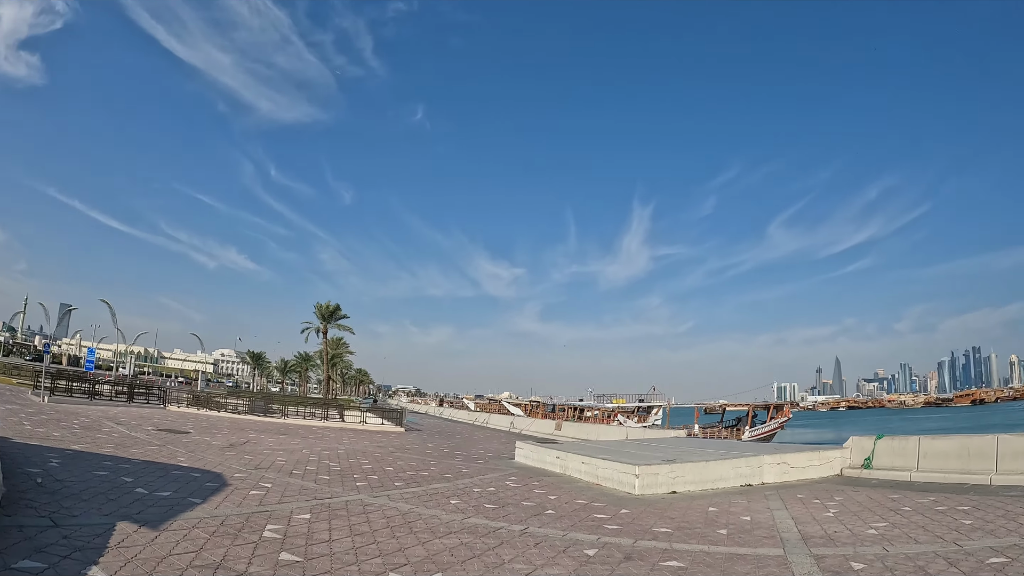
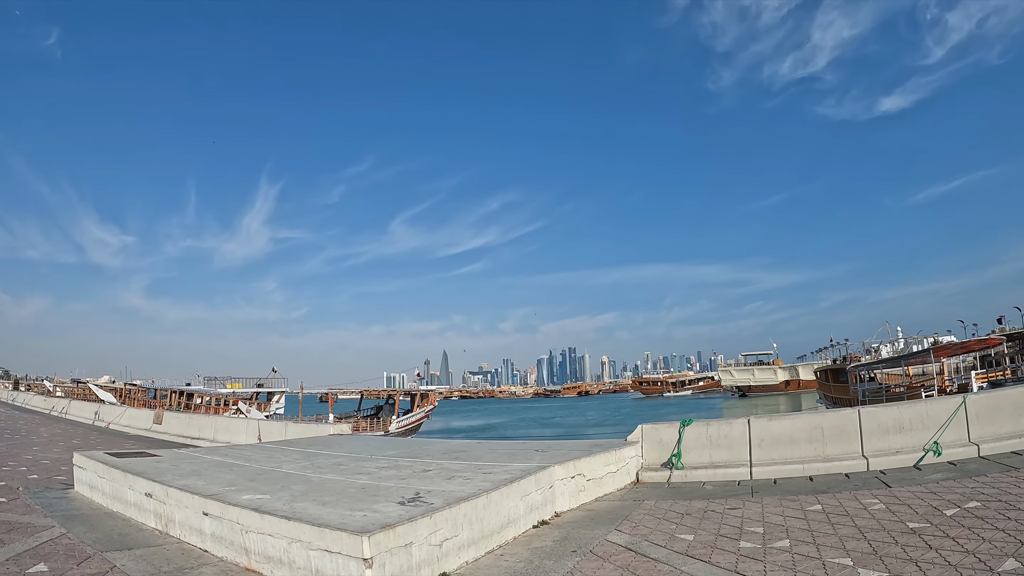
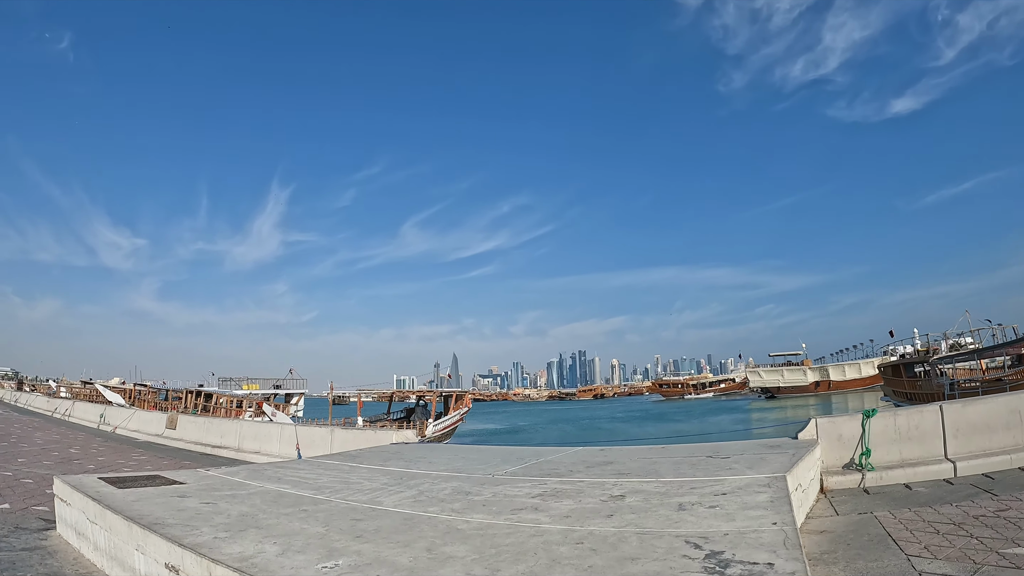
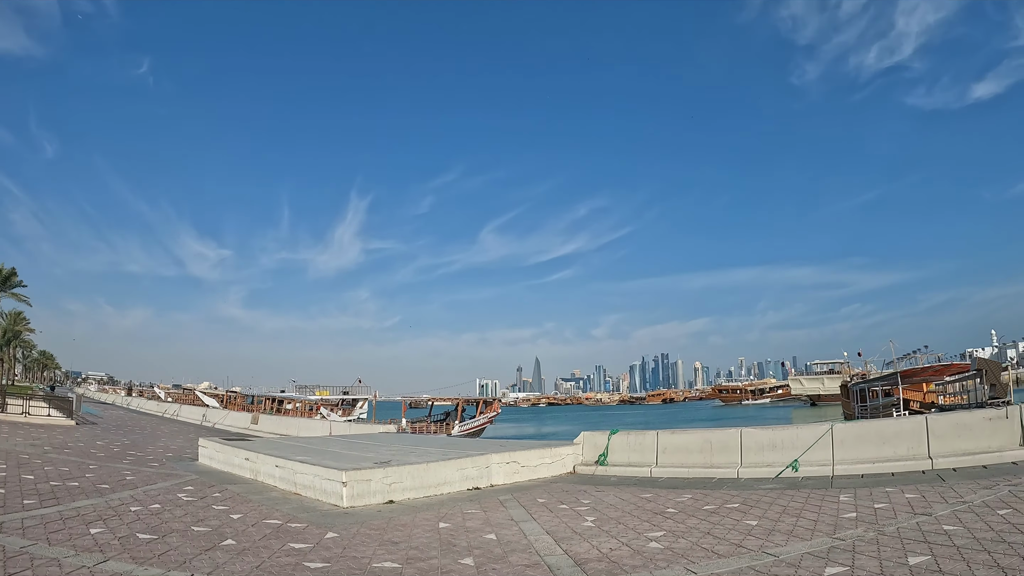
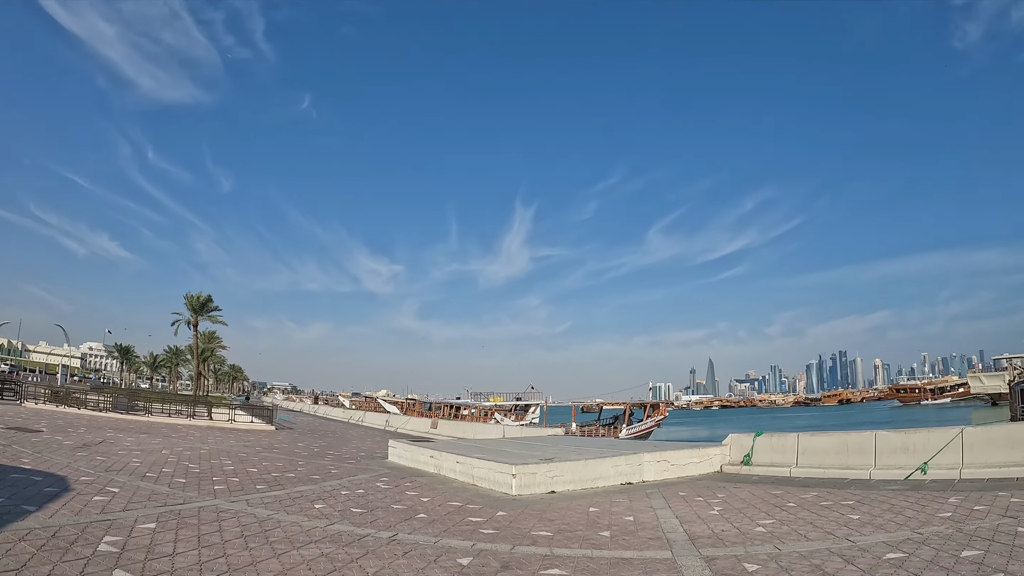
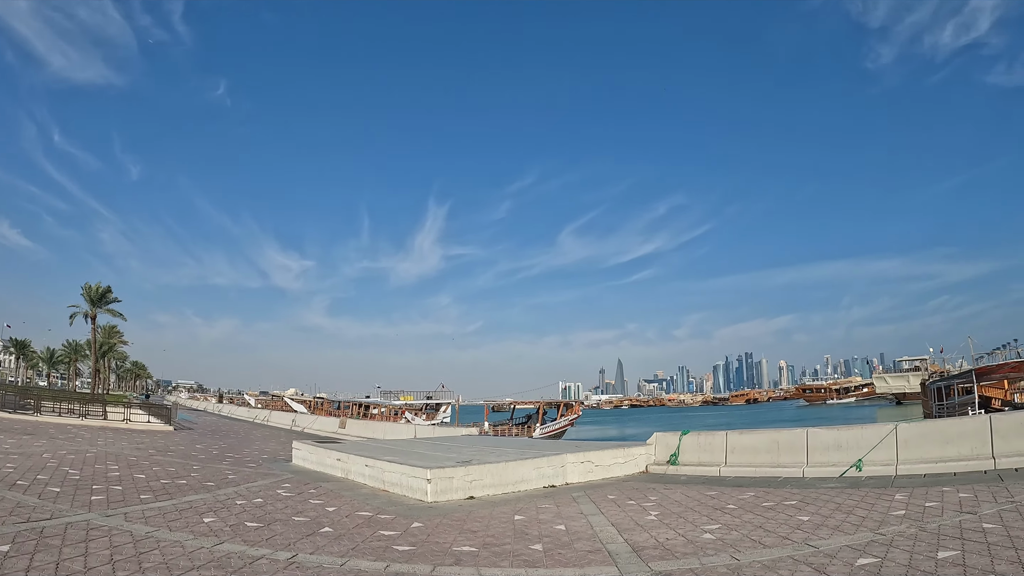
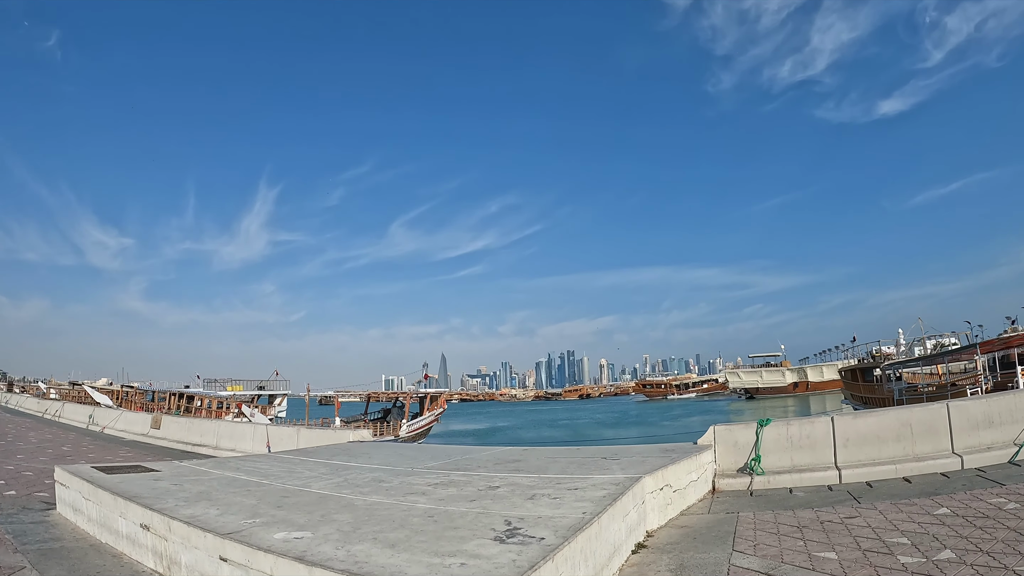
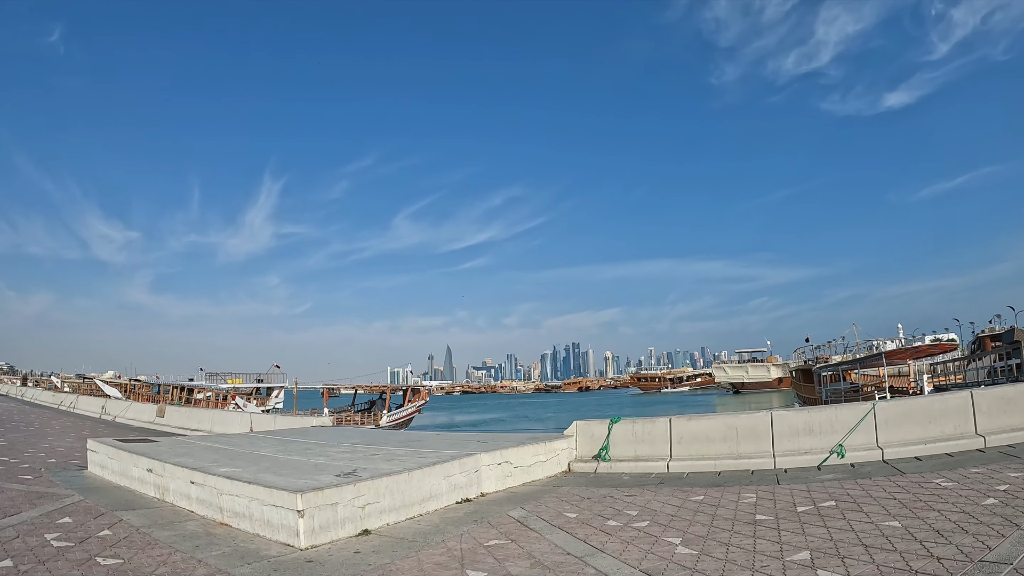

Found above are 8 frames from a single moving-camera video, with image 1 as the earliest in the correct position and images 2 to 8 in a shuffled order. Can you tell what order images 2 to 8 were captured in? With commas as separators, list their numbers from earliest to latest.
5, 6, 4, 8, 2, 7, 3
